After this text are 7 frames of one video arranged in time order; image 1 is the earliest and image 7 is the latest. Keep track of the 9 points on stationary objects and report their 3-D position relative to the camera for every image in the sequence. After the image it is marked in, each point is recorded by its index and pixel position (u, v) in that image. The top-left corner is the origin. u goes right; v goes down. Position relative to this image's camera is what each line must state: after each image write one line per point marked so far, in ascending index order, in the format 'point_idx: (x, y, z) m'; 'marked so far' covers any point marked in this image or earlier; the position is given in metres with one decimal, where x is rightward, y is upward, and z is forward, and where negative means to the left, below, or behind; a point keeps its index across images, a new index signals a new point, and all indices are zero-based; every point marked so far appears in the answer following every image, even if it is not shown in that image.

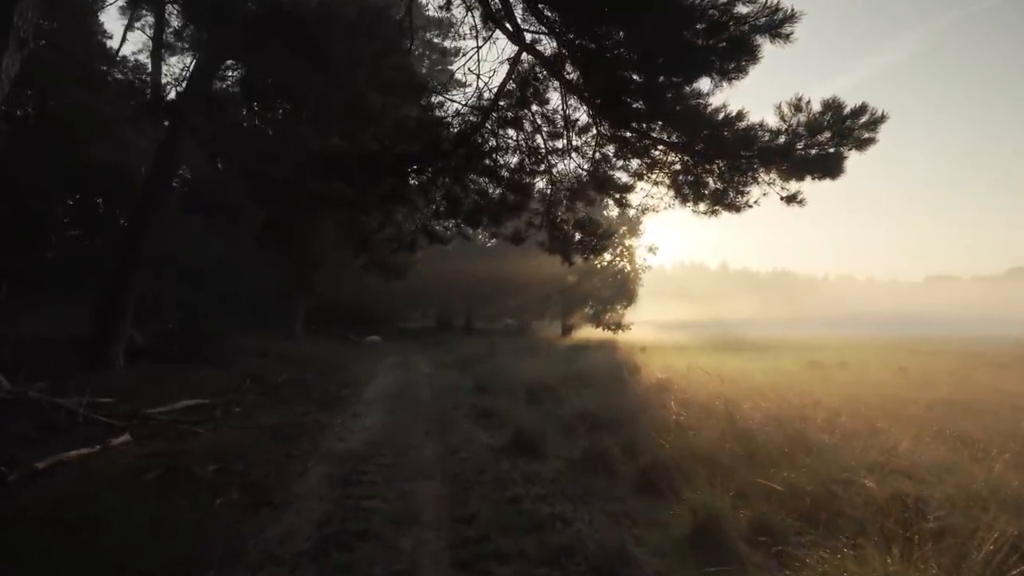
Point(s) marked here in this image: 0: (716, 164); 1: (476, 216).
0: (+1.4, +0.9, +9.4) m
1: (-0.3, +0.7, +12.1) m
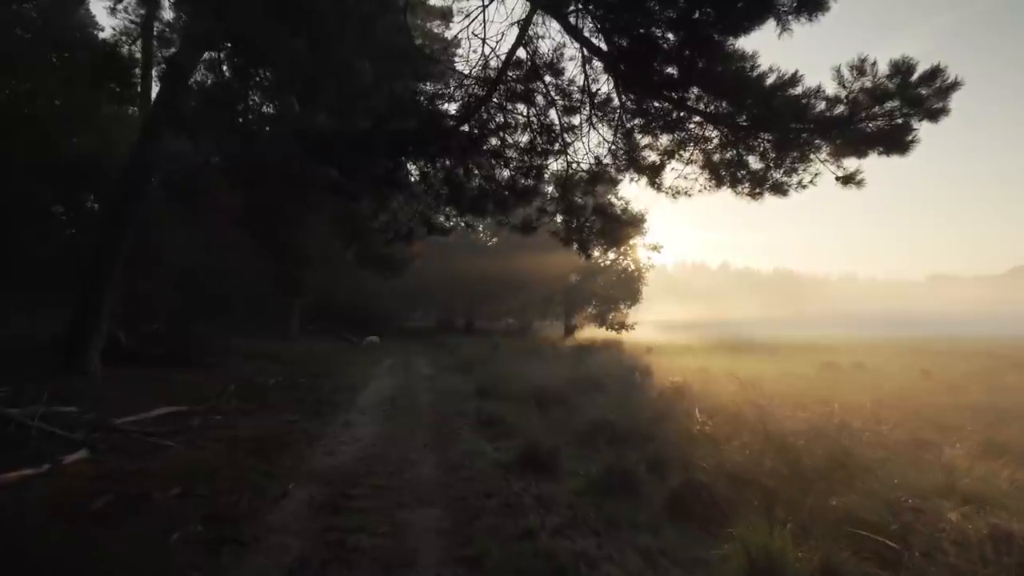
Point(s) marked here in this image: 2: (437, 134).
0: (+1.5, +0.9, +8.1) m
1: (-0.2, +0.7, +10.8) m
2: (-0.6, +1.1, +10.0) m
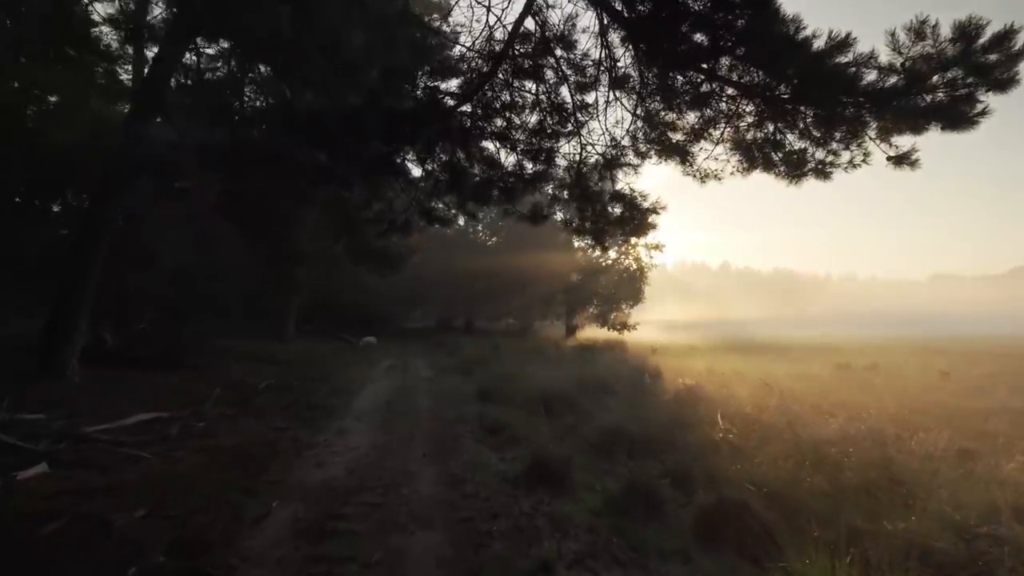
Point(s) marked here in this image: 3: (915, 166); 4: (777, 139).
0: (+1.5, +0.9, +7.2) m
1: (-0.2, +0.7, +9.9) m
2: (-0.5, +1.2, +9.1) m
3: (+2.1, +0.6, +7.1) m
4: (+1.5, +0.8, +7.7) m
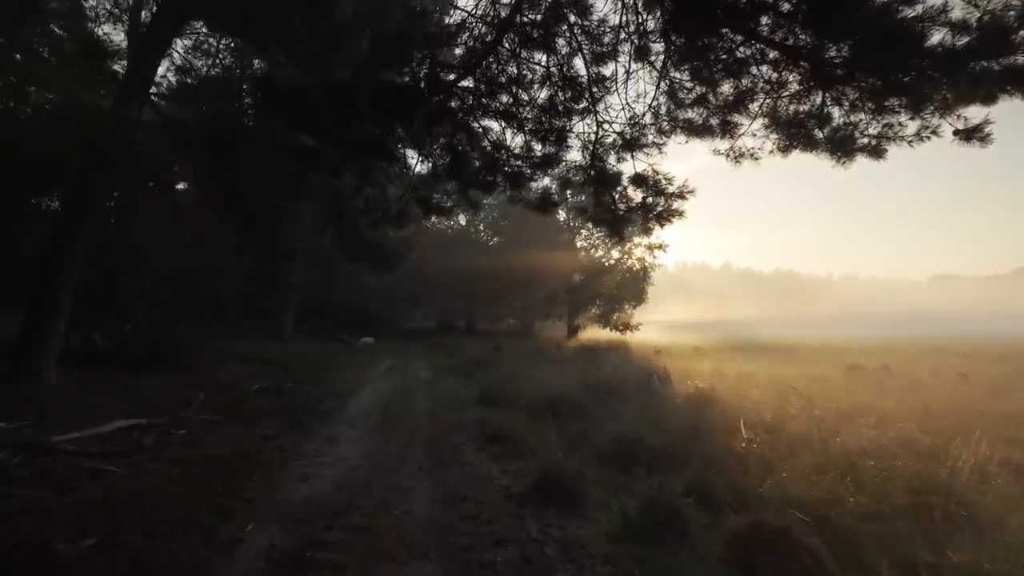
0: (+1.6, +0.9, +6.2) m
1: (-0.2, +0.7, +9.0) m
2: (-0.5, +1.2, +8.2) m
3: (+2.1, +0.7, +6.1) m
4: (+1.5, +0.9, +6.7) m
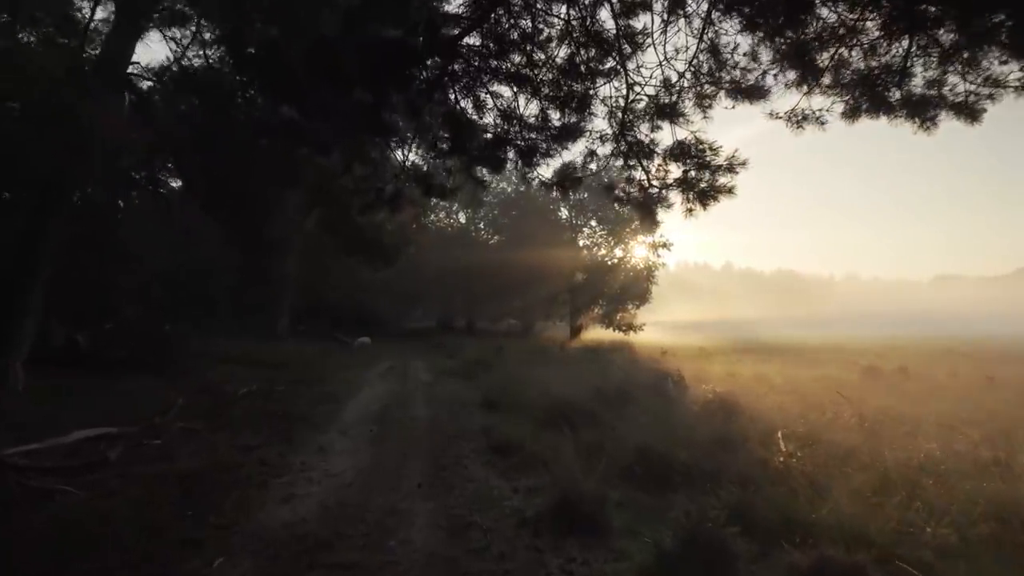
0: (+1.7, +1.0, +5.1) m
1: (-0.1, +0.8, +7.8) m
2: (-0.4, +1.2, +7.0) m
3: (+2.2, +0.7, +5.0) m
4: (+1.6, +0.9, +5.6) m
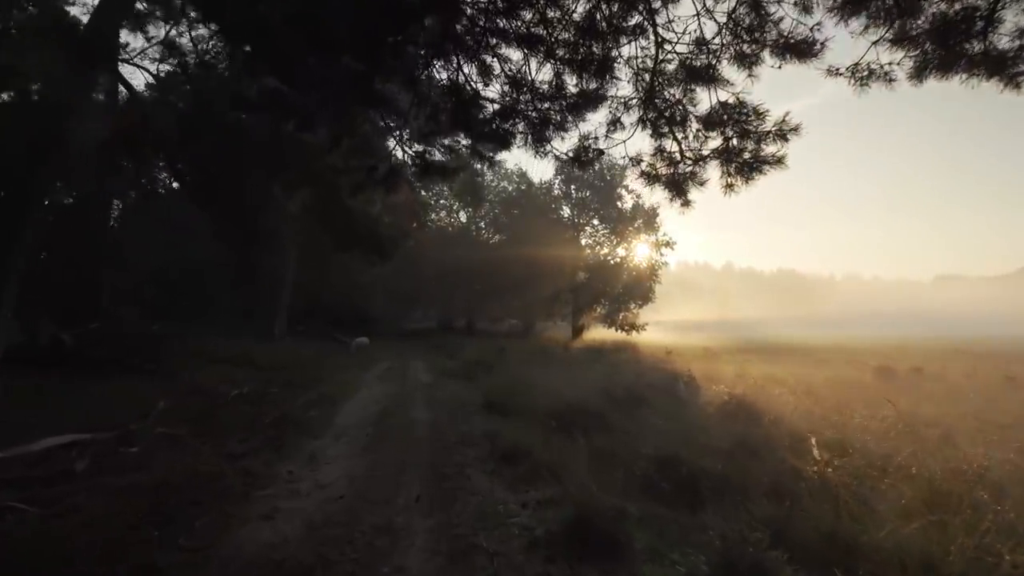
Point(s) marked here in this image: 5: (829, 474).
0: (+1.7, +1.0, +4.2) m
1: (0.0, +0.8, +7.0) m
2: (-0.4, +1.3, +6.2) m
3: (+2.3, +0.8, +4.1) m
4: (+1.7, +1.0, +4.7) m
5: (+1.9, -1.1, +8.5) m
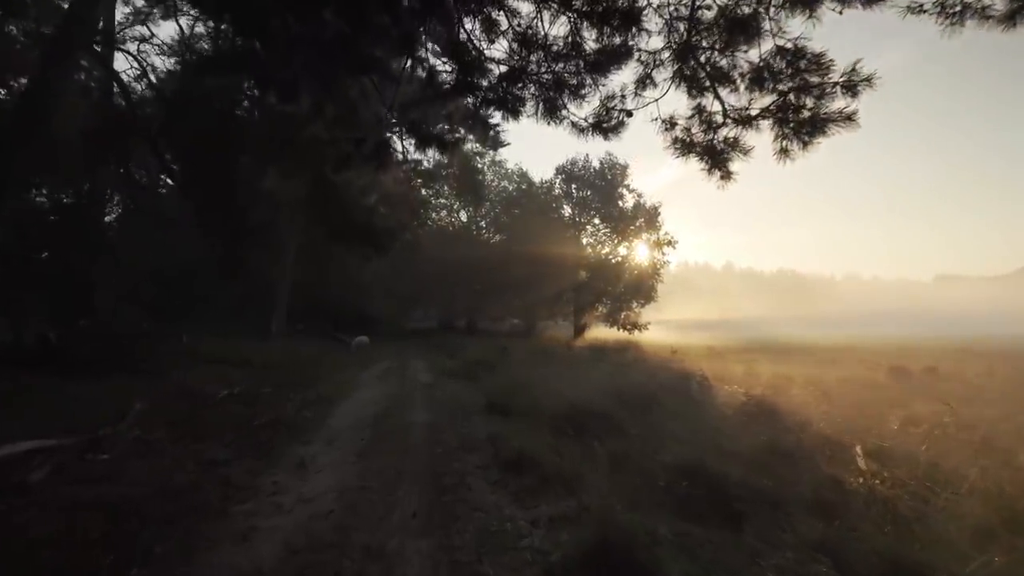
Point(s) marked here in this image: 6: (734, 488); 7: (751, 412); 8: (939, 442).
0: (+1.7, +1.1, +3.4) m
1: (0.0, +0.9, +6.1) m
2: (-0.3, +1.3, +5.3) m
3: (+2.3, +0.8, +3.2) m
4: (+1.7, +1.0, +3.9) m
5: (+2.0, -1.1, +7.6) m
6: (+1.2, -1.1, +7.2) m
7: (+2.3, -1.1, +12.4) m
8: (+3.3, -1.2, +10.0) m
